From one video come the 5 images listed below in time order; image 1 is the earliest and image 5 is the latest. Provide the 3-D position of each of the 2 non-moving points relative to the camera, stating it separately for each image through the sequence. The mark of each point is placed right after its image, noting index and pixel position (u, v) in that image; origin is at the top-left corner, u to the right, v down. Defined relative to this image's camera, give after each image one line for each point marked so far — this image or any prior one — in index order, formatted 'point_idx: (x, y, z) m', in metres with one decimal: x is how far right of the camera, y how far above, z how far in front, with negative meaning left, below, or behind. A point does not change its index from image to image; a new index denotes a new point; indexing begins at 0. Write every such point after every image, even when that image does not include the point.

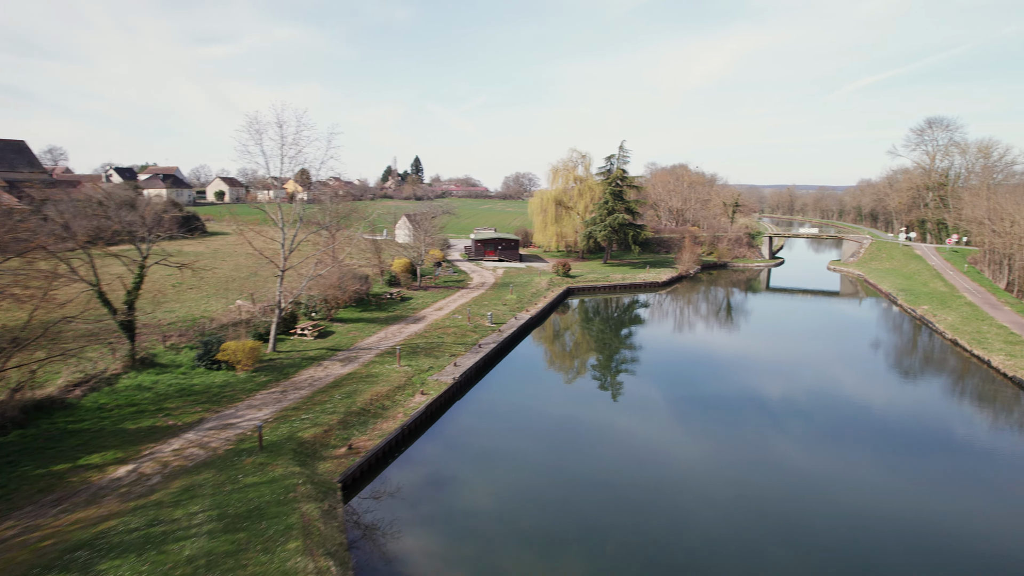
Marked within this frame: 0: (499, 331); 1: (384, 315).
0: (-0.4, -1.1, +18.4) m
1: (-3.4, -0.7, +18.6) m
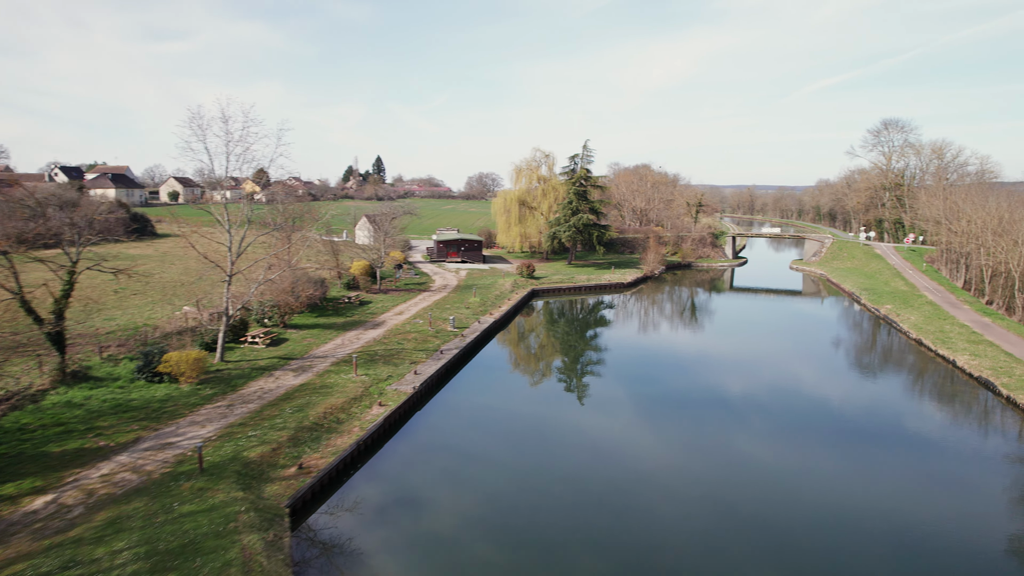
0: (-1.3, -1.2, +17.8) m
1: (-4.3, -0.8, +17.8) m
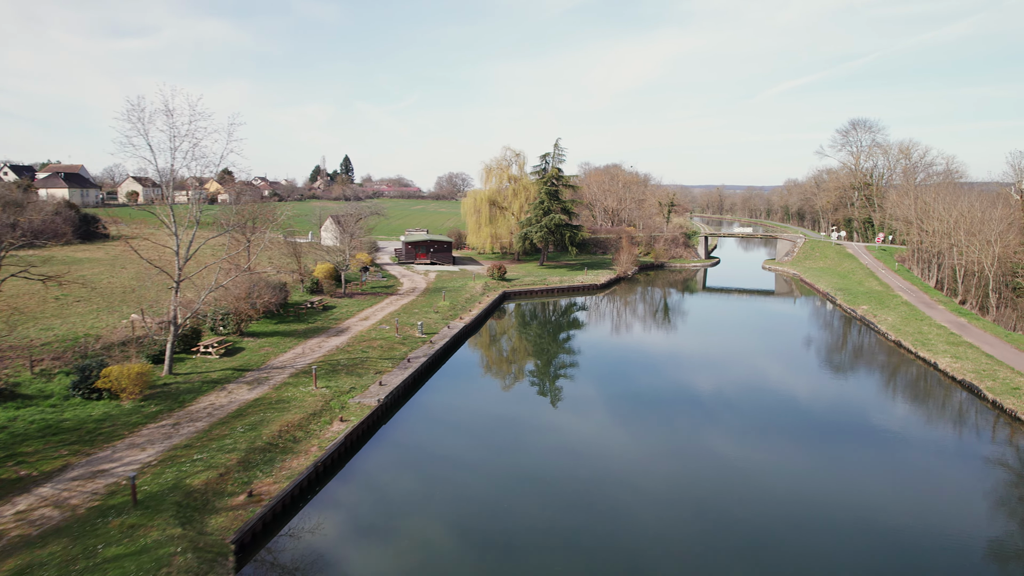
0: (-2.0, -1.3, +16.9) m
1: (-5.0, -1.0, +16.9) m
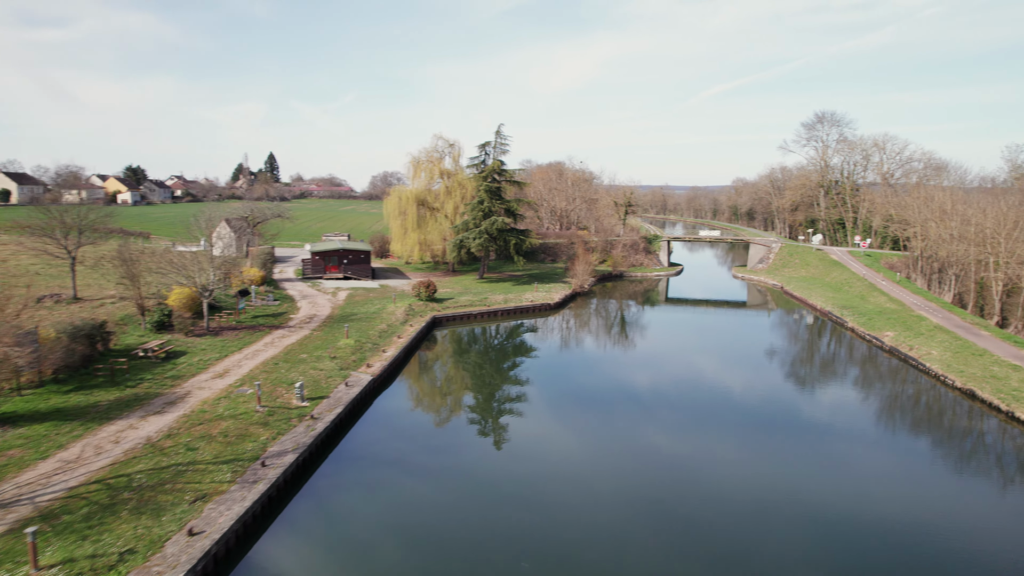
0: (-3.1, -2.0, +11.1) m
1: (-6.2, -1.7, +10.8) m
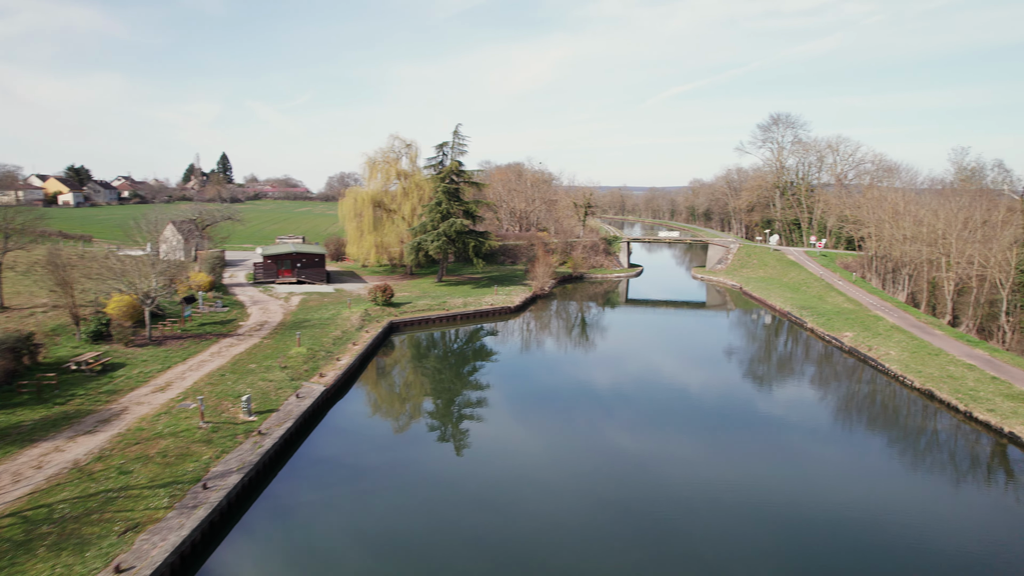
0: (-3.7, -2.1, +10.5) m
1: (-6.8, -1.8, +10.0) m
